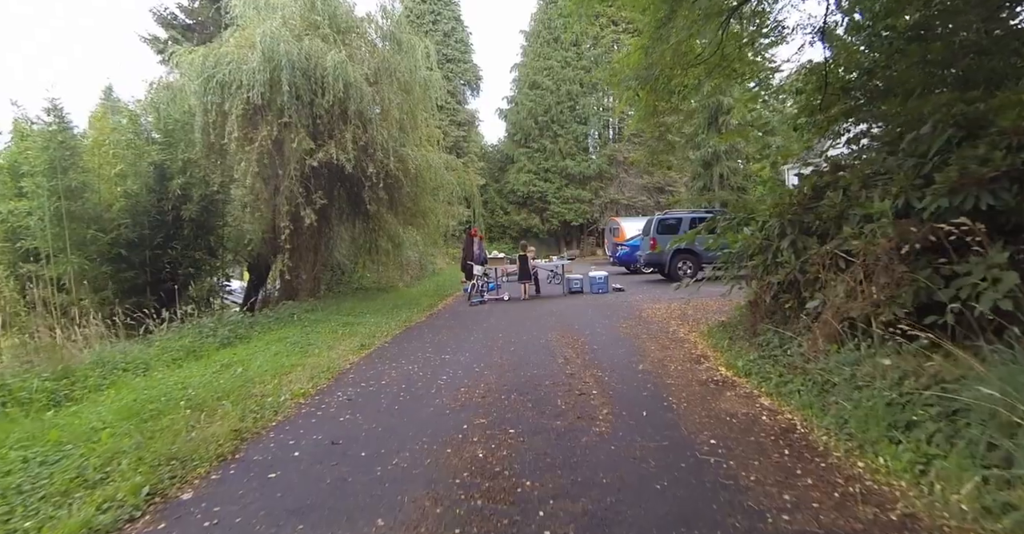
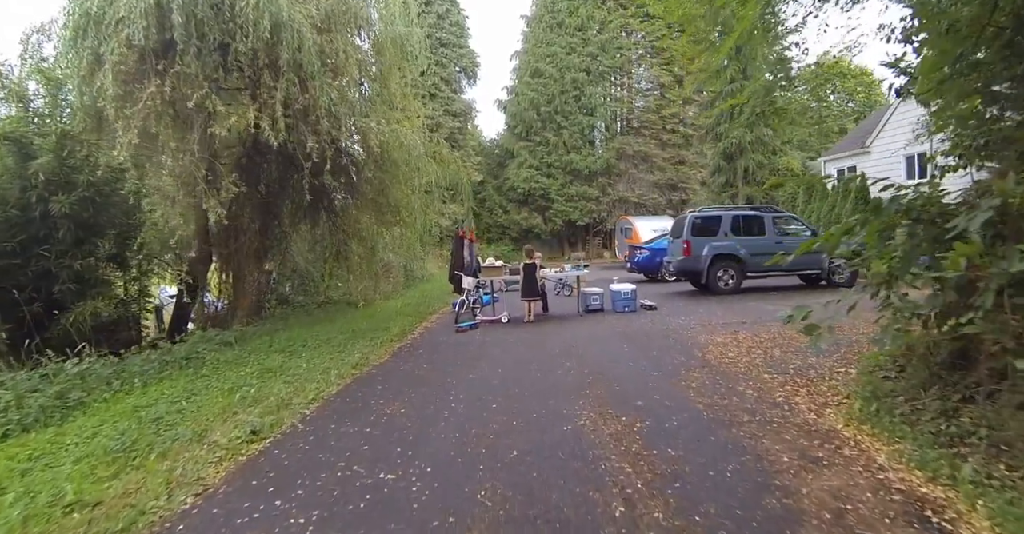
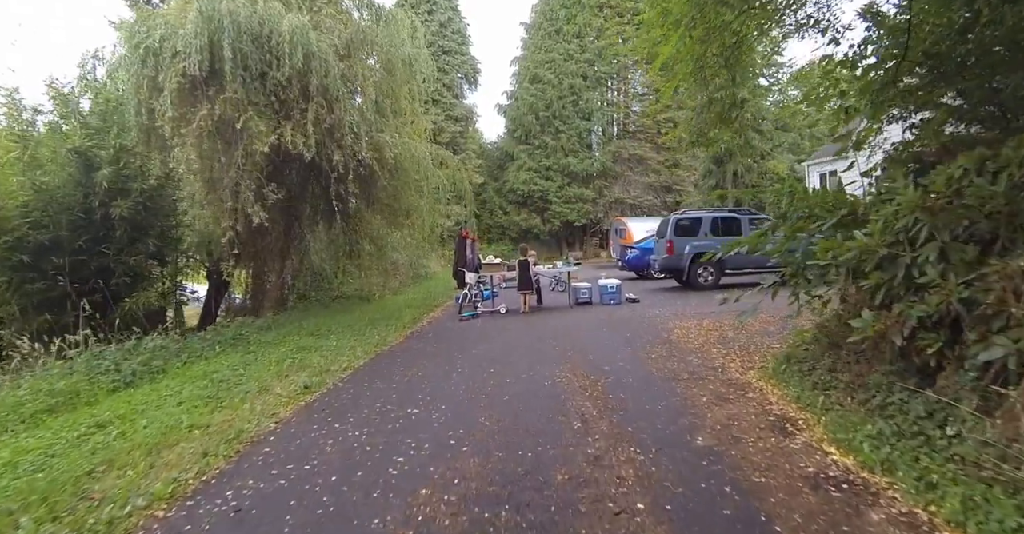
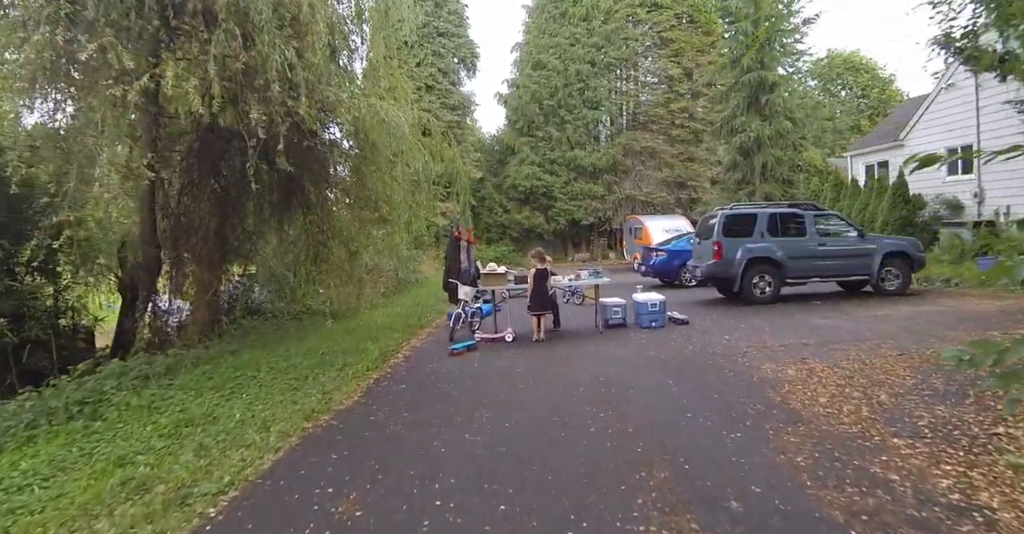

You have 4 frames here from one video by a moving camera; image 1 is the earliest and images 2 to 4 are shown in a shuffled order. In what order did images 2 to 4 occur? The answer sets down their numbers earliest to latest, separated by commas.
3, 2, 4
